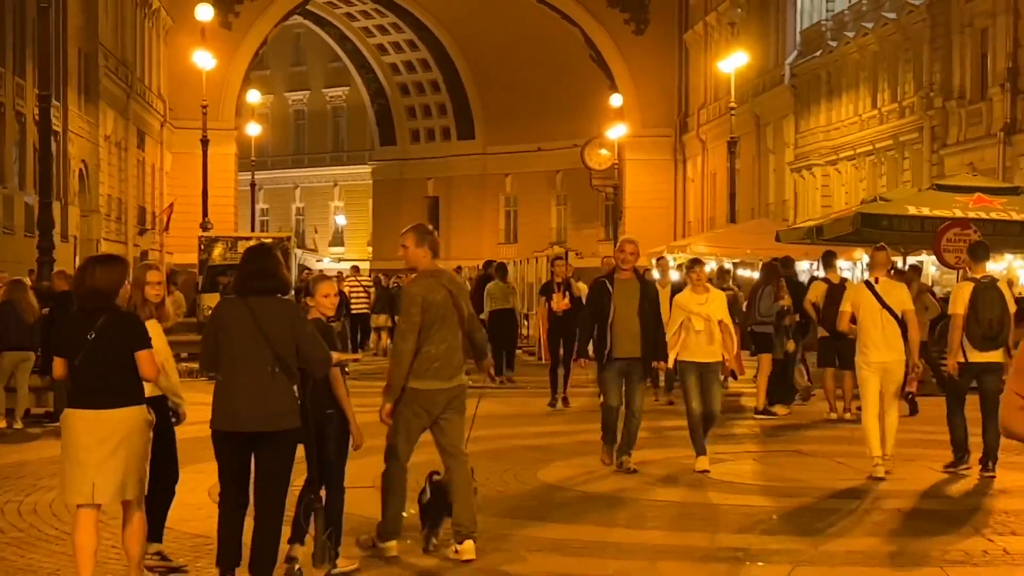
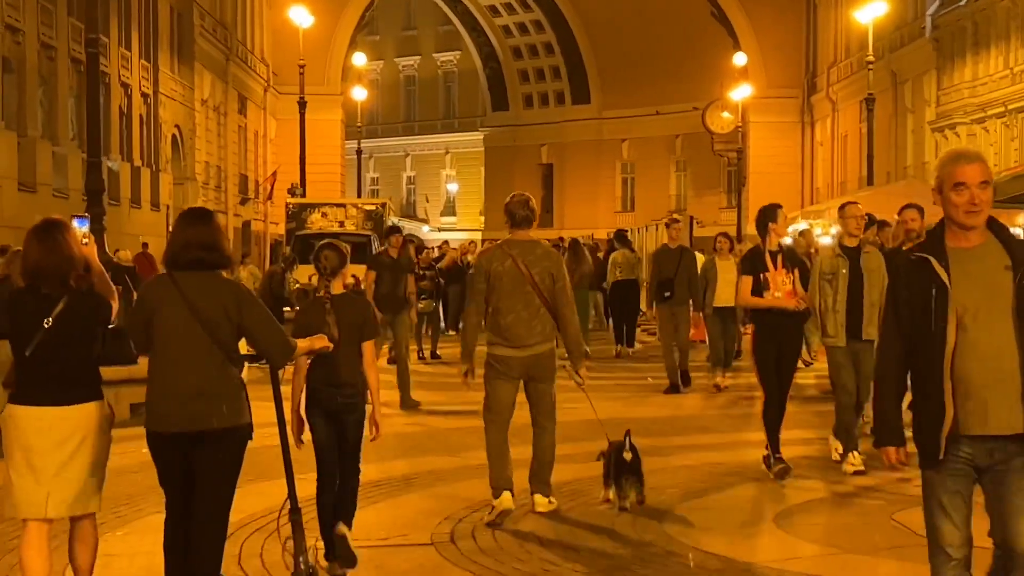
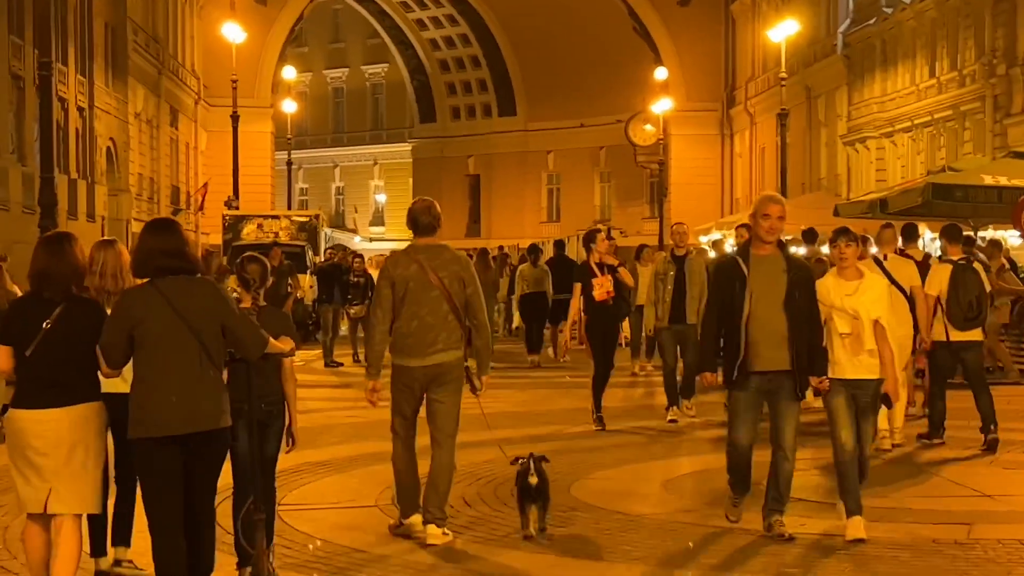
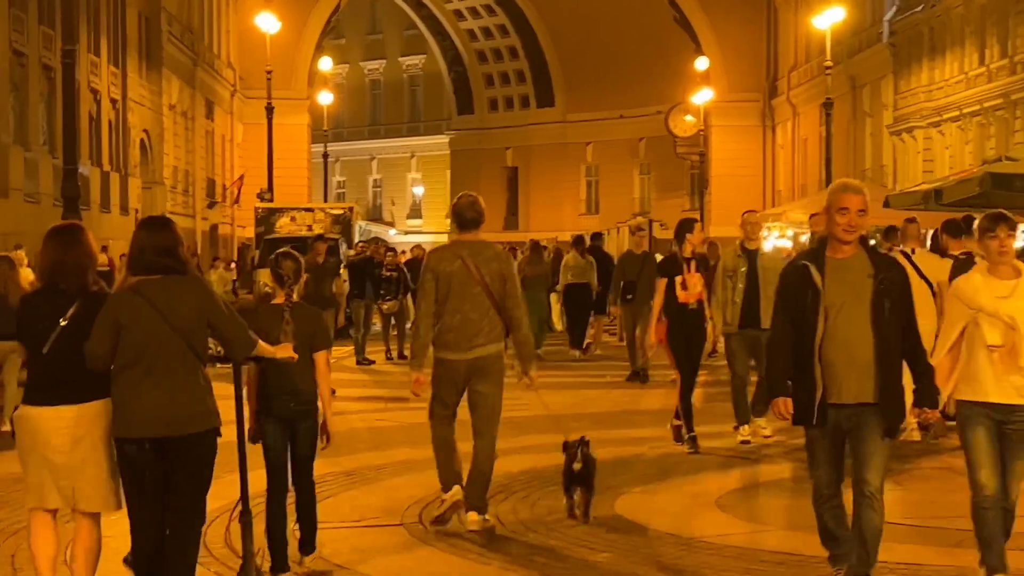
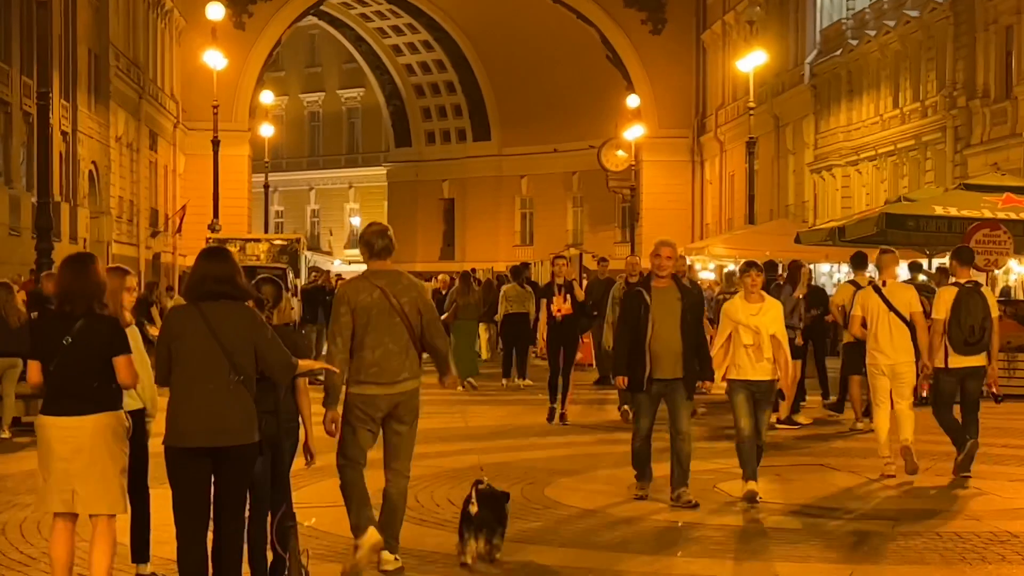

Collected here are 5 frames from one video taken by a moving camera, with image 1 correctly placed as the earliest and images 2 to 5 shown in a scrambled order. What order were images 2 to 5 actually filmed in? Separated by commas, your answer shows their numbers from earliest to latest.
5, 3, 4, 2
